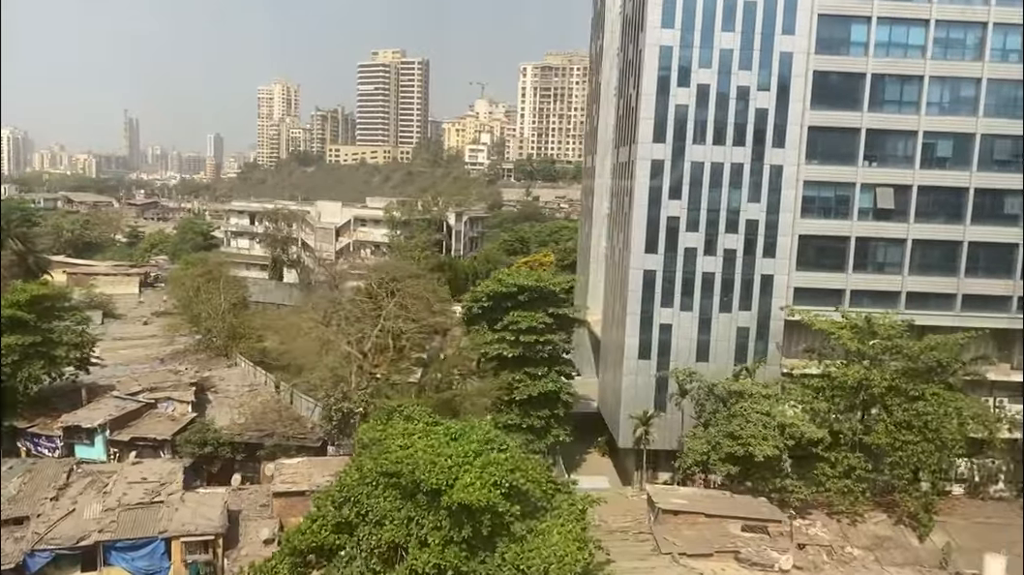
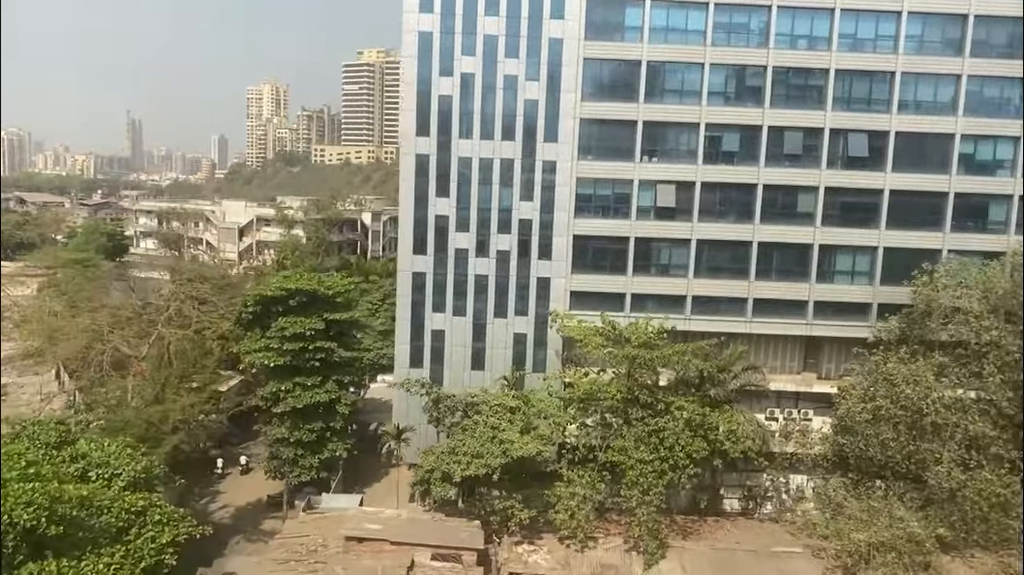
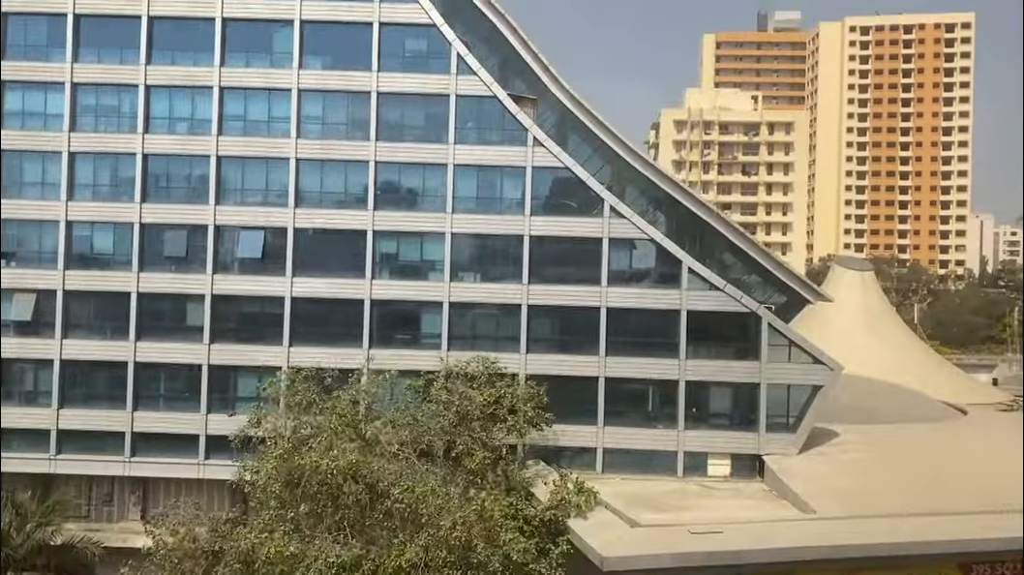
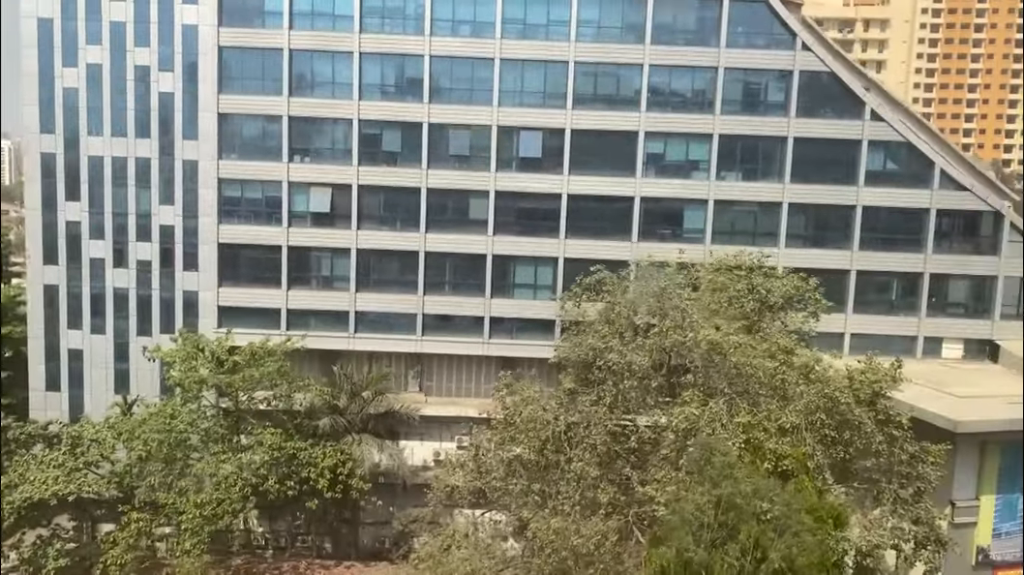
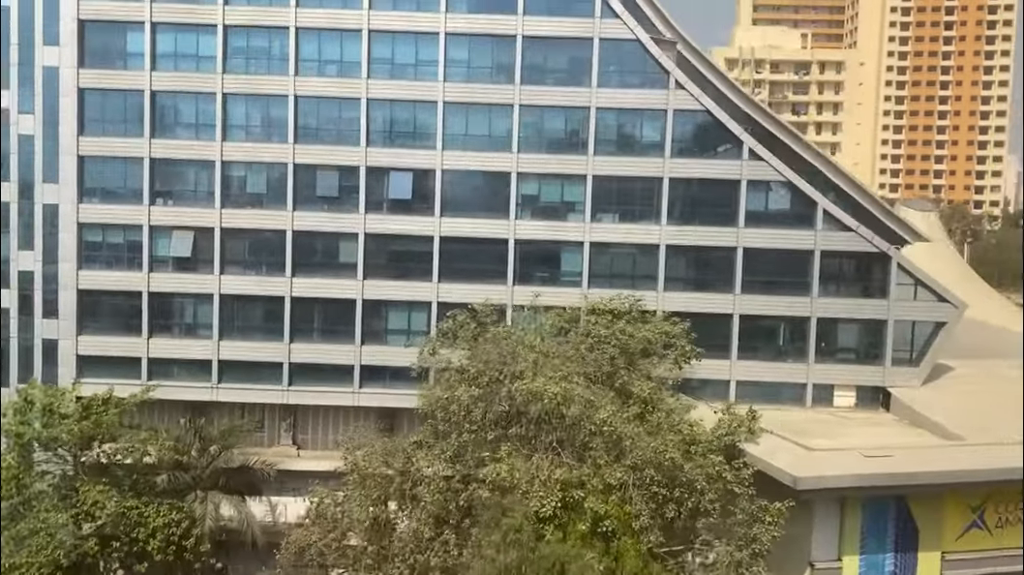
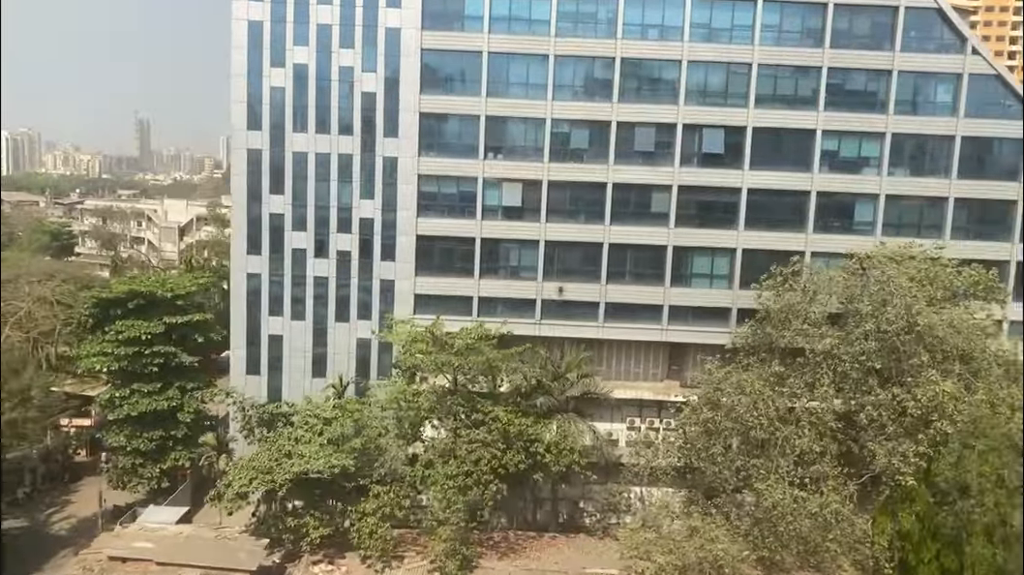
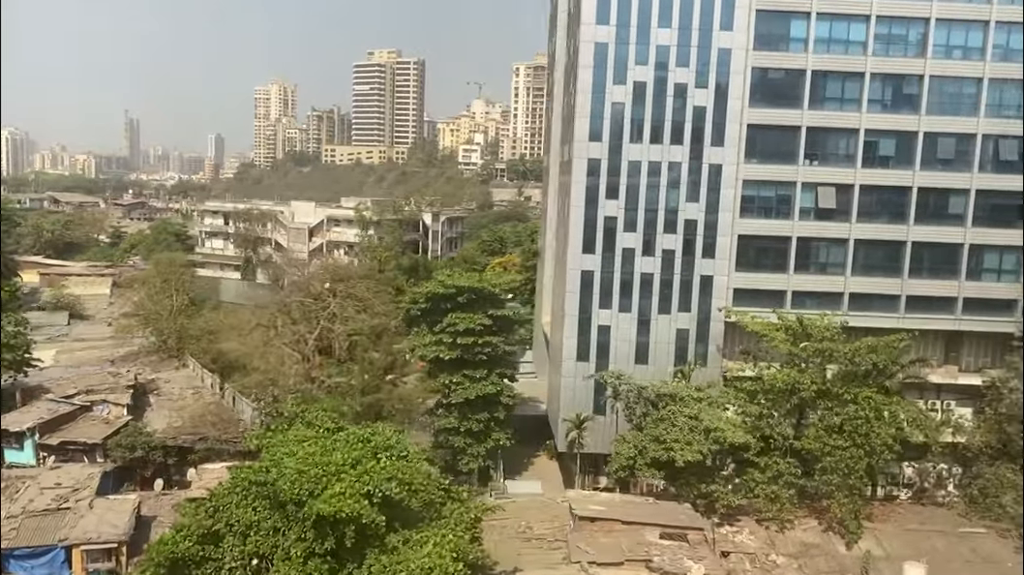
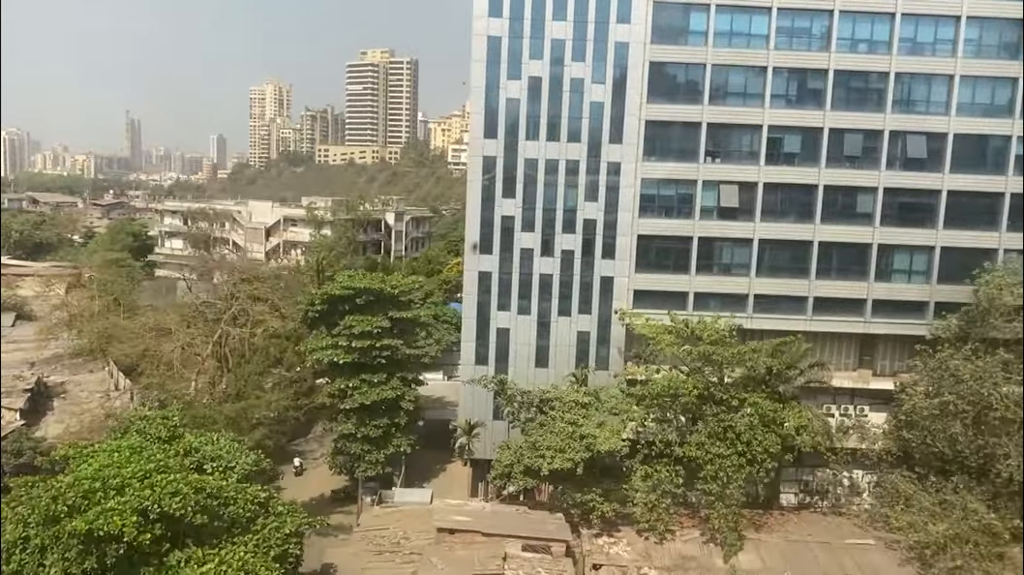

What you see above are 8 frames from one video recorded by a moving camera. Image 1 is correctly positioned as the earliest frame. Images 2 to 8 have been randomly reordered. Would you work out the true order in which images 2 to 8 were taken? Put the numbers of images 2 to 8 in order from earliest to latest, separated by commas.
7, 8, 2, 6, 4, 5, 3
